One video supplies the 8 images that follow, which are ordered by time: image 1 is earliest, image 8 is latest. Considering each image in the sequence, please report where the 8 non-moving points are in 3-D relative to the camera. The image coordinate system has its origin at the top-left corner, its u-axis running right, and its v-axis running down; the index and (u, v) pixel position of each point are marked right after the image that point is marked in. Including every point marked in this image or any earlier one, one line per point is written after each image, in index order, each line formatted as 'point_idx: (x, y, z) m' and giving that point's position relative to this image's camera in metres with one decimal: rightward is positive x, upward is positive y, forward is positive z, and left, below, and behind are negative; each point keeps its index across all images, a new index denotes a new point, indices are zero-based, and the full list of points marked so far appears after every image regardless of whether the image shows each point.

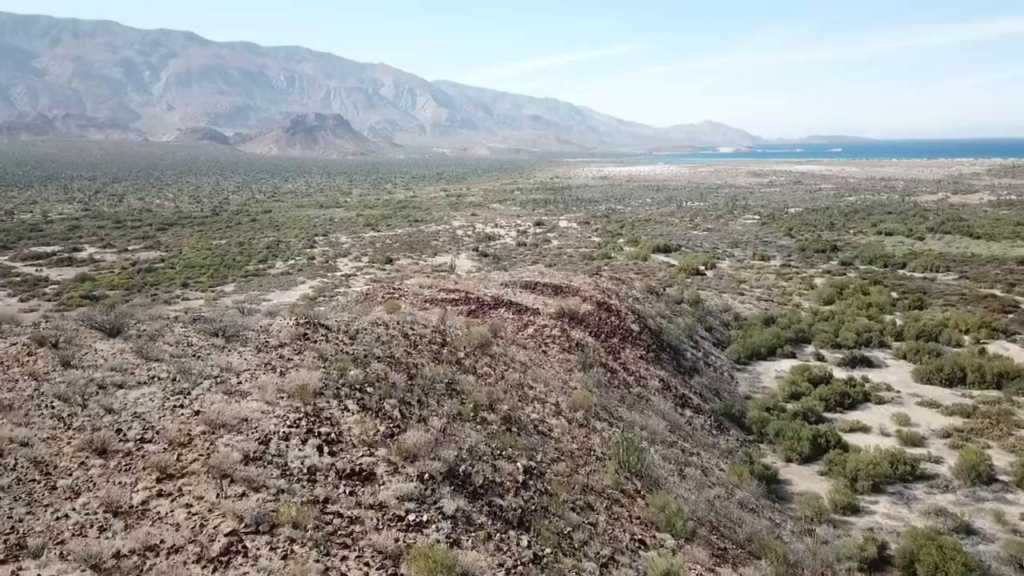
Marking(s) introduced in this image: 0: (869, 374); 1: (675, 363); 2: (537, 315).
0: (+7.9, -1.9, +17.8) m
1: (+3.1, -1.4, +15.3) m
2: (+0.5, -0.5, +14.7) m
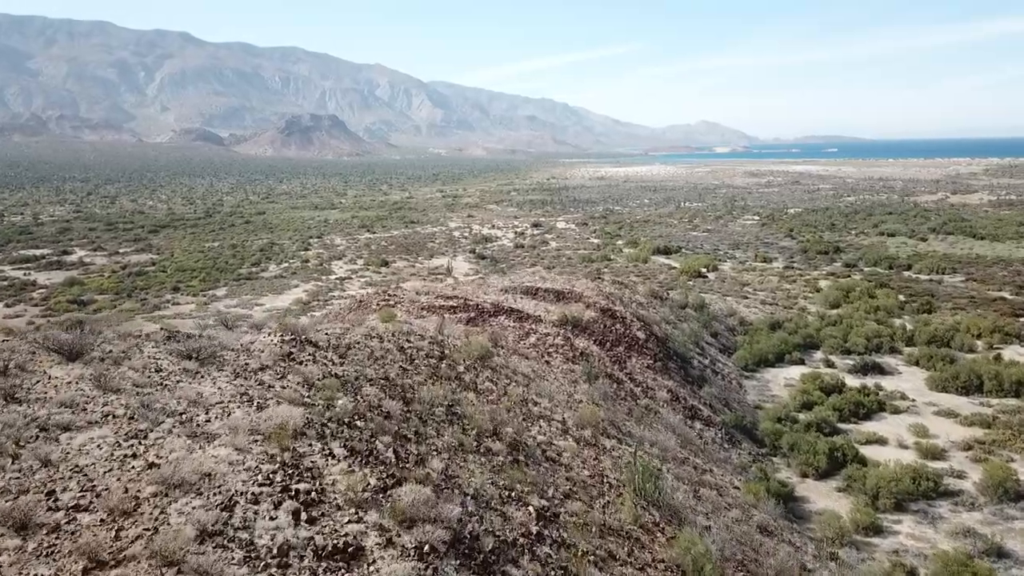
0: (+7.9, -2.0, +17.2) m
1: (+3.1, -1.6, +14.7) m
2: (+0.5, -0.6, +14.0) m
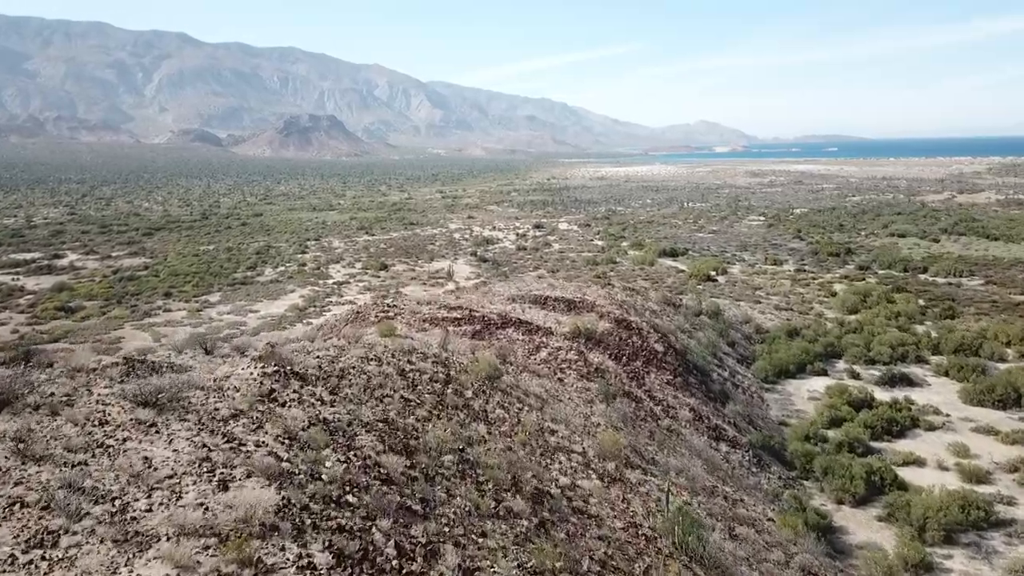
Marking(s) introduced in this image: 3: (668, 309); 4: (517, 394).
0: (+8.1, -2.1, +16.2) m
1: (+3.3, -1.7, +13.7) m
2: (+0.6, -0.8, +13.0) m
3: (+3.8, -0.5, +19.3) m
4: (+0.1, -1.3, +9.9) m
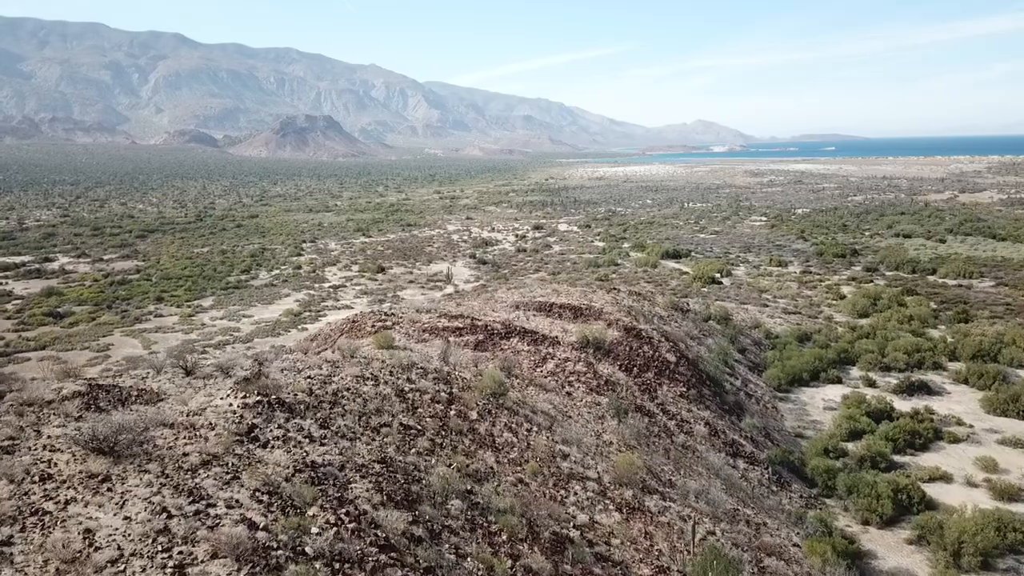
0: (+8.2, -2.2, +15.6) m
1: (+3.3, -1.8, +13.0) m
2: (+0.7, -0.9, +12.4) m
3: (+3.8, -0.6, +18.7) m
4: (+0.2, -1.5, +9.2) m
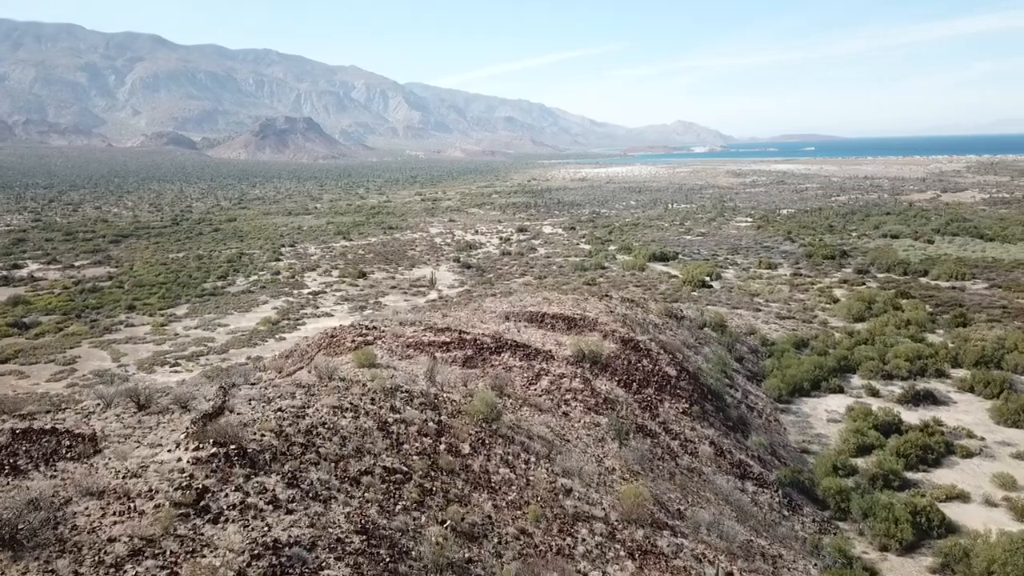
0: (+8.0, -2.3, +14.9) m
1: (+3.2, -2.0, +12.3) m
2: (+0.6, -1.1, +11.6) m
3: (+3.6, -0.7, +17.9) m
4: (+0.1, -1.6, +8.4) m
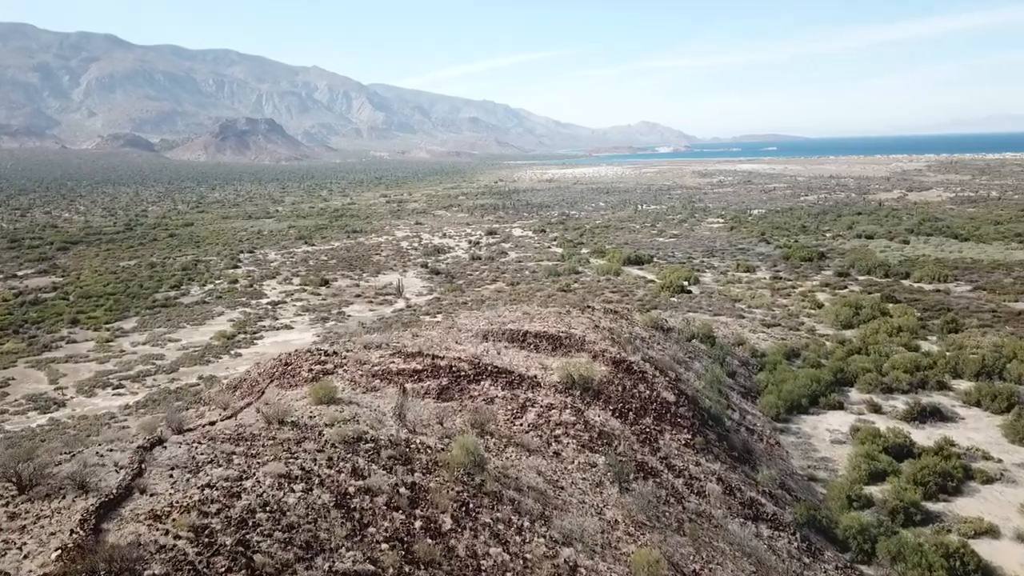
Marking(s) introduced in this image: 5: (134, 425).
0: (+7.6, -2.5, +13.9) m
1: (+2.9, -2.2, +11.1) m
2: (+0.3, -1.3, +10.2) m
3: (+3.0, -1.0, +16.7) m
4: (0.0, -1.8, +7.1) m
5: (-7.4, -2.7, +15.7) m
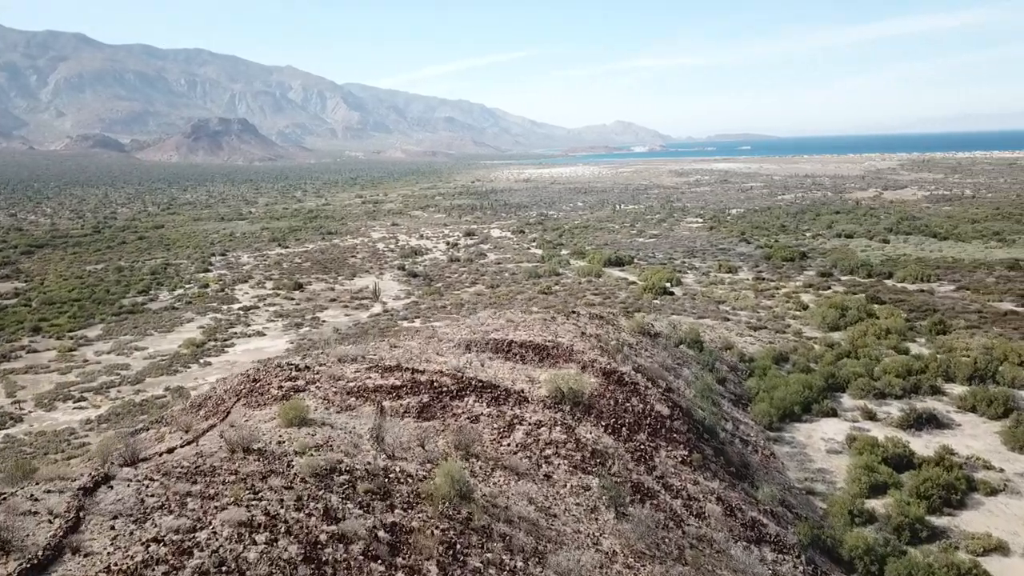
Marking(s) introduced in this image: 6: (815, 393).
0: (+7.3, -2.6, +13.5) m
1: (+2.7, -2.3, +10.5) m
2: (+0.1, -1.4, +9.6) m
3: (+2.7, -1.0, +16.2) m
4: (-0.1, -2.0, +6.4) m
5: (-7.7, -2.8, +14.8) m
6: (+5.8, -2.0, +15.4) m
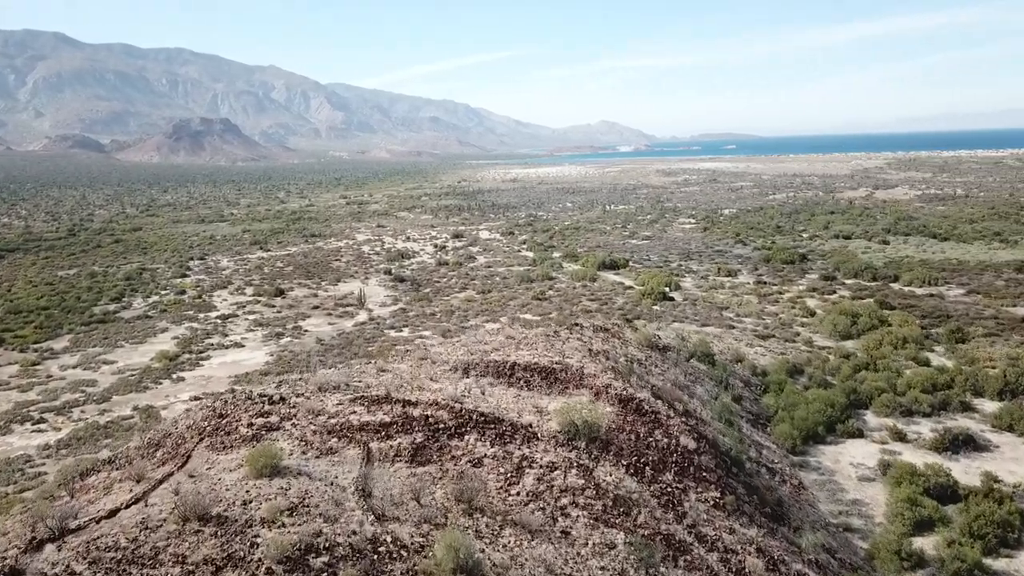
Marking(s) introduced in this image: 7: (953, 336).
0: (+7.3, -2.7, +12.3) m
1: (+2.8, -2.4, +9.3) m
2: (+0.2, -1.6, +8.3) m
3: (+2.6, -1.2, +14.9) m
4: (+0.1, -2.2, +5.1) m
5: (-7.7, -3.1, +13.4) m
6: (+5.8, -2.2, +14.3) m
7: (+10.8, -1.2, +19.7) m
